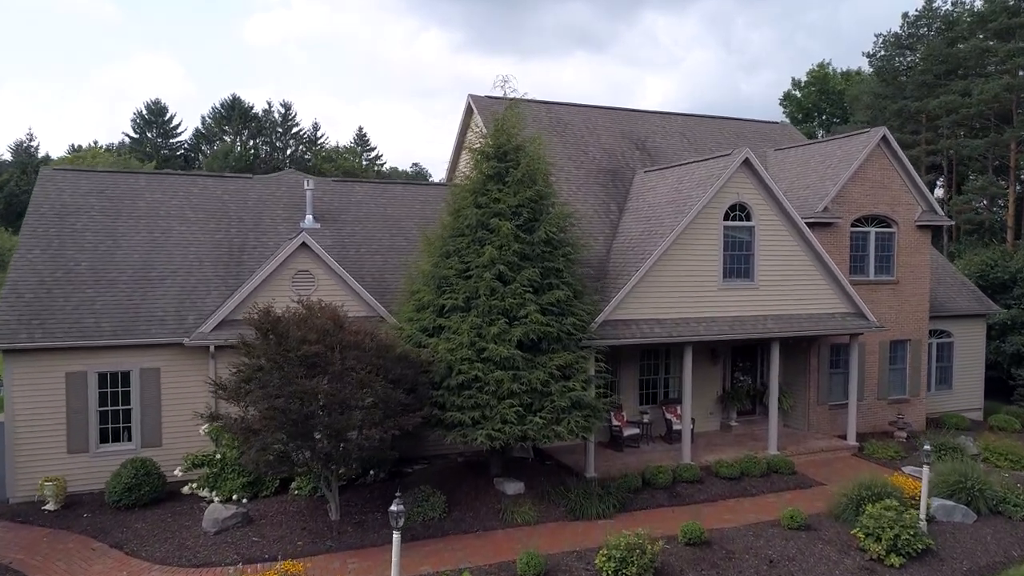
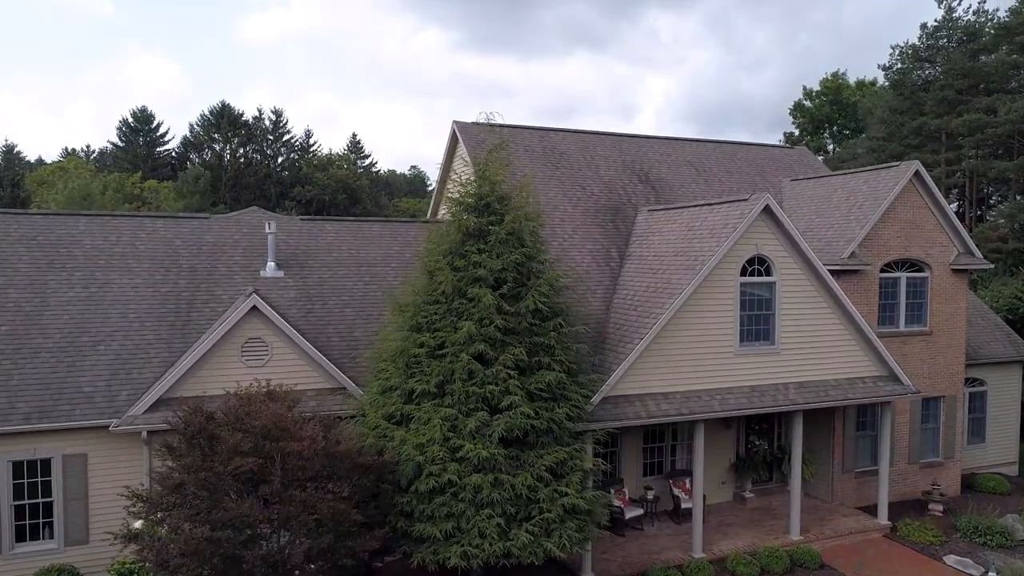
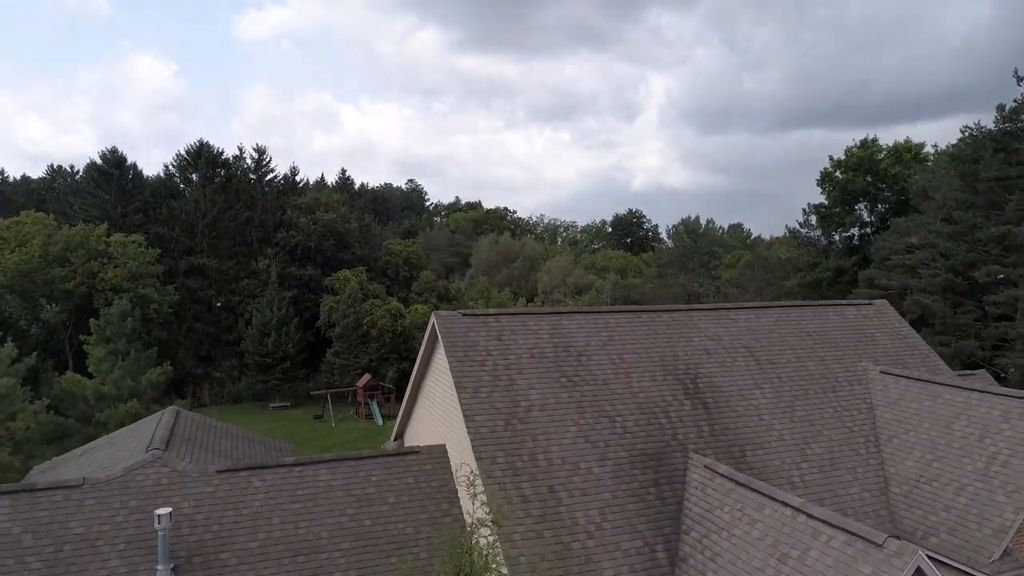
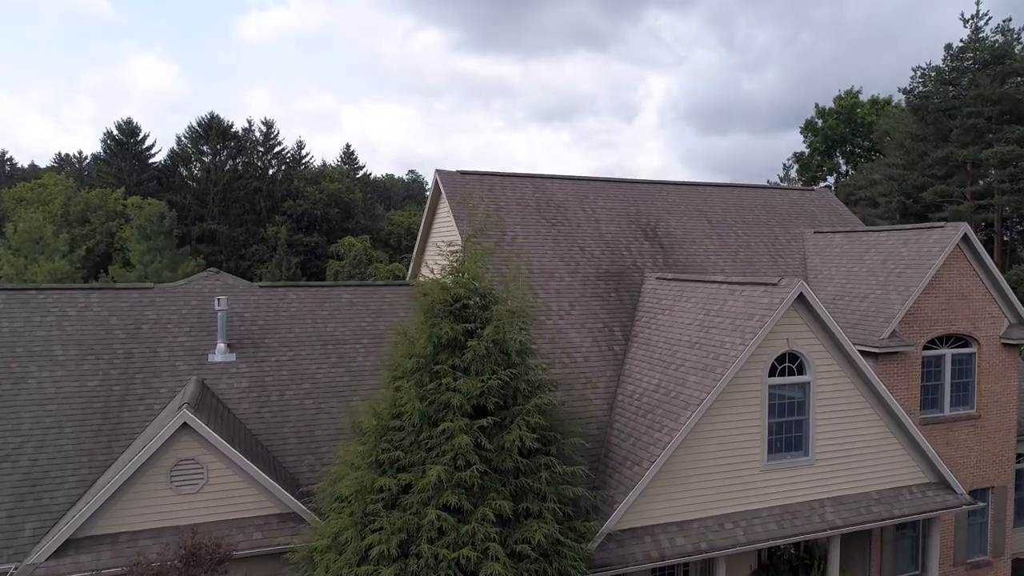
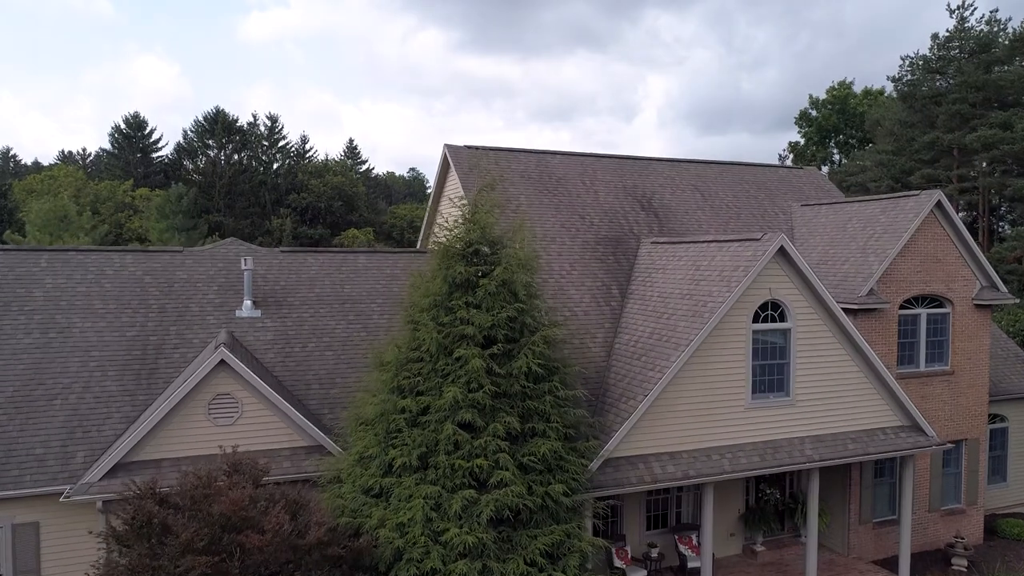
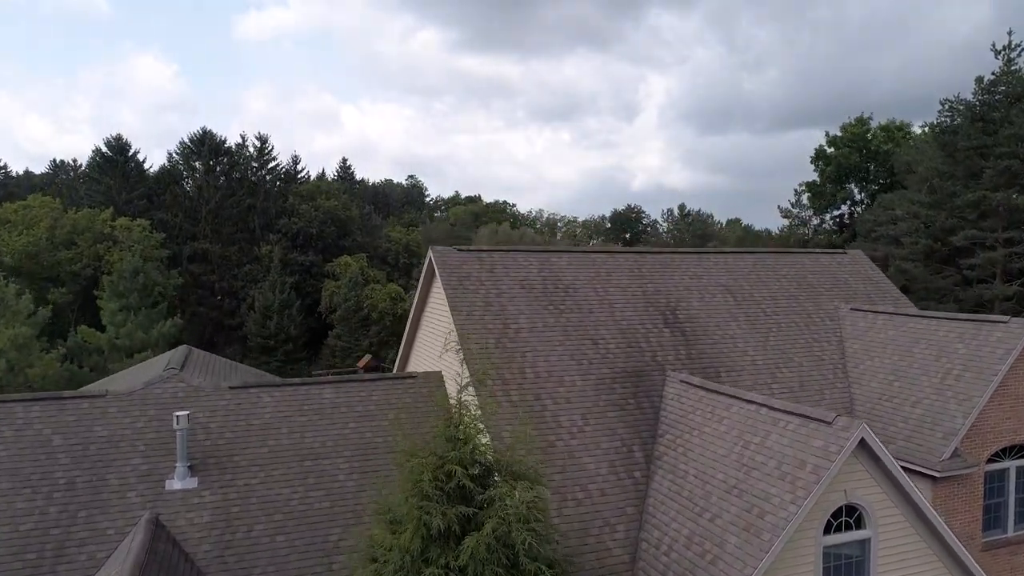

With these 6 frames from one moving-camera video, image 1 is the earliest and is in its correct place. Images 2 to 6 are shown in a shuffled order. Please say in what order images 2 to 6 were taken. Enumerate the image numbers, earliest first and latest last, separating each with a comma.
2, 5, 4, 6, 3
